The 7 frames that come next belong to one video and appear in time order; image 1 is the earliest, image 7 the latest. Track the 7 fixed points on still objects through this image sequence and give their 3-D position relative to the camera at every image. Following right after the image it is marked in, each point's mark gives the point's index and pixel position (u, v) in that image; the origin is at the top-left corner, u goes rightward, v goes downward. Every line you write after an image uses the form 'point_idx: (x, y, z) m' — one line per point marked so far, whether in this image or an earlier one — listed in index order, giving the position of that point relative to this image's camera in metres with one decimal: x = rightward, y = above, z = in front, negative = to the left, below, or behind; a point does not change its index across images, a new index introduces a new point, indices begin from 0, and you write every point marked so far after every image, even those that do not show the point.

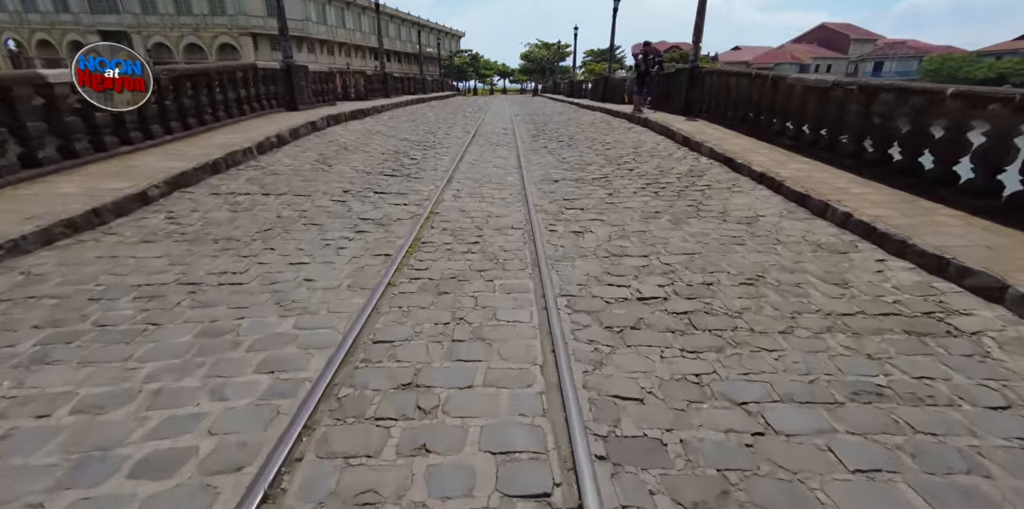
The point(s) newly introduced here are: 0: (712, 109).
0: (+4.9, +3.5, +10.5) m
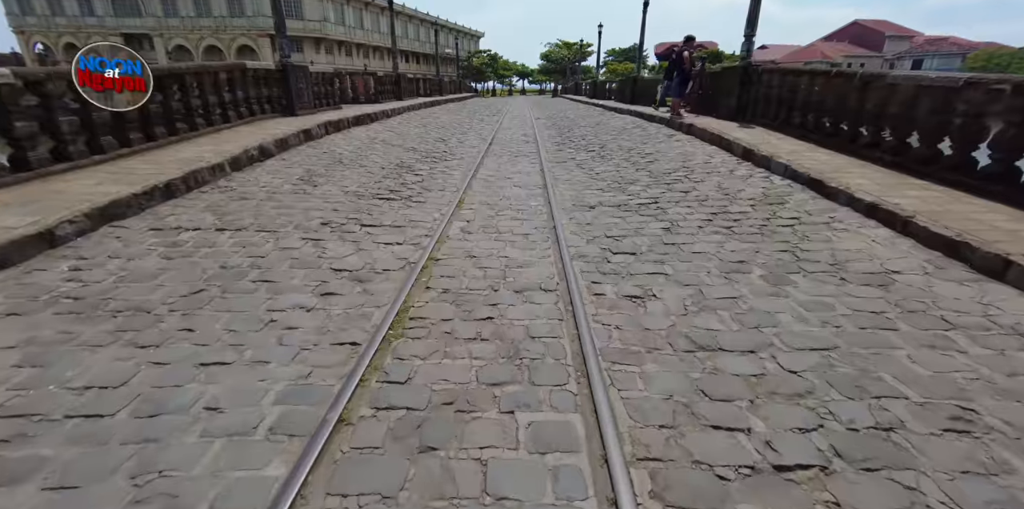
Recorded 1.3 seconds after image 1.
0: (+5.4, +2.9, +9.0) m
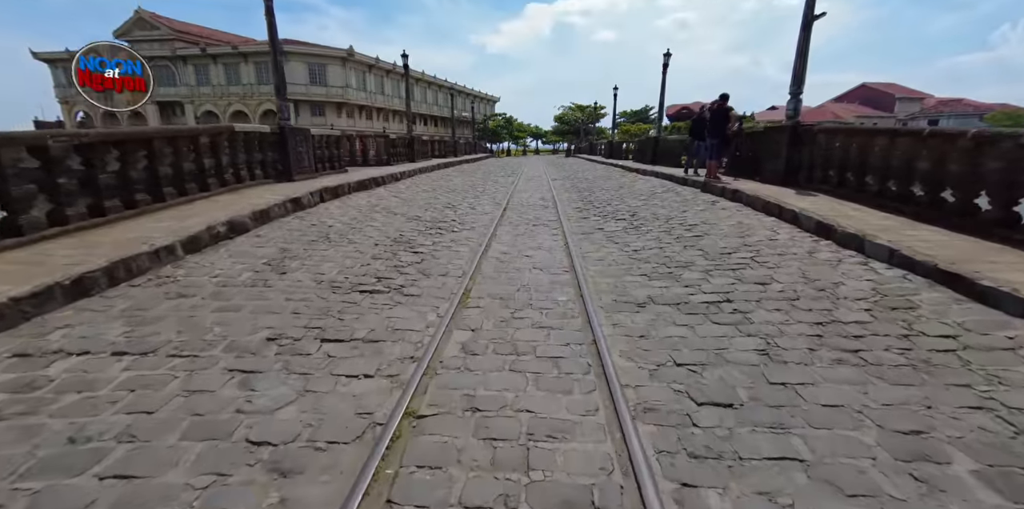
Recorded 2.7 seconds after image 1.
0: (+5.7, +1.3, +7.7) m
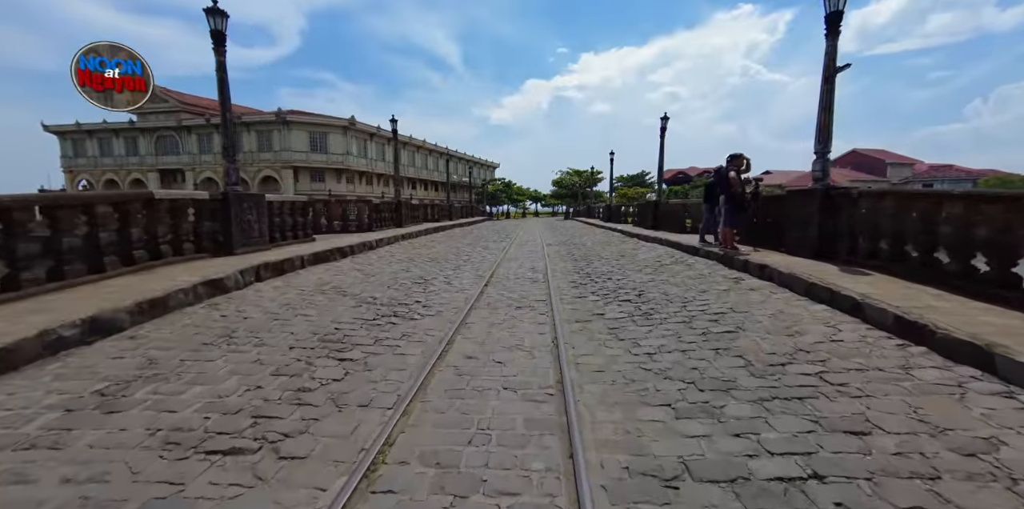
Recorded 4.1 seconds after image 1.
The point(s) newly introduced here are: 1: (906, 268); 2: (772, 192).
0: (+5.3, 0.0, +6.2) m
1: (+5.3, -0.2, +5.8) m
2: (+5.4, +1.3, +8.8) m
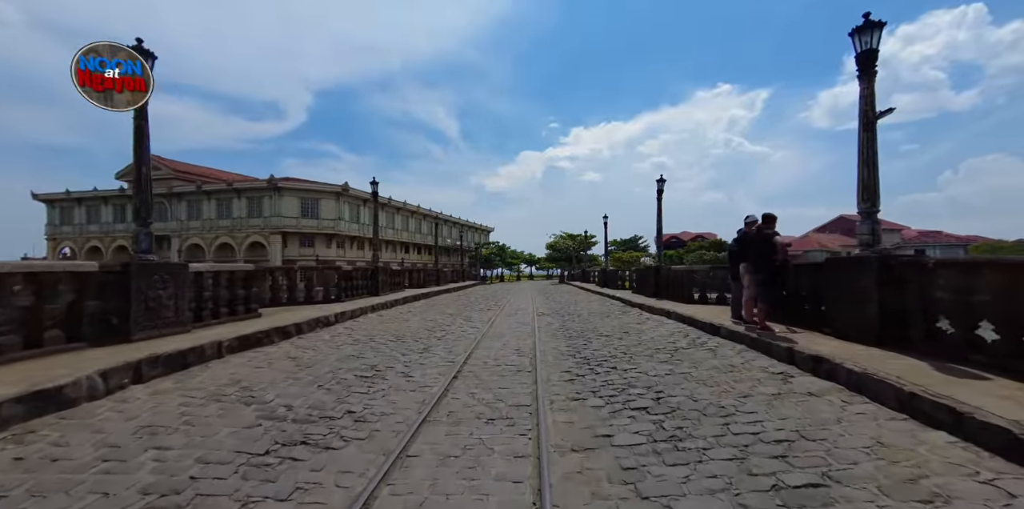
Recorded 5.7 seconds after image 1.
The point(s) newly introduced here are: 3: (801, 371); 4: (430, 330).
0: (+5.0, -0.9, +4.5) m
1: (+4.9, -1.1, +4.0) m
2: (+5.1, -0.1, +7.3) m
3: (+3.7, -1.5, +5.5) m
4: (-2.1, -1.9, +10.8) m
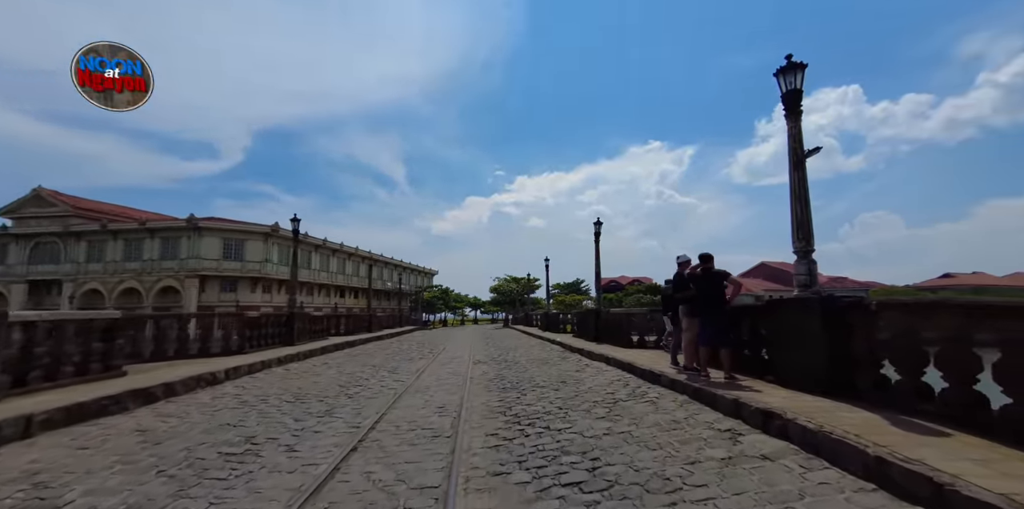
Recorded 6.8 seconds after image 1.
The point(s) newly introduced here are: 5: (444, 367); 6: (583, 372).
0: (+4.1, -1.3, +4.1) m
1: (+4.1, -1.4, +3.6) m
2: (+3.8, -0.8, +7.0) m
3: (+2.7, -1.9, +4.9) m
4: (-3.7, -2.9, +9.4) m
5: (-2.2, -3.5, +13.5) m
6: (+1.6, -2.7, +10.1) m
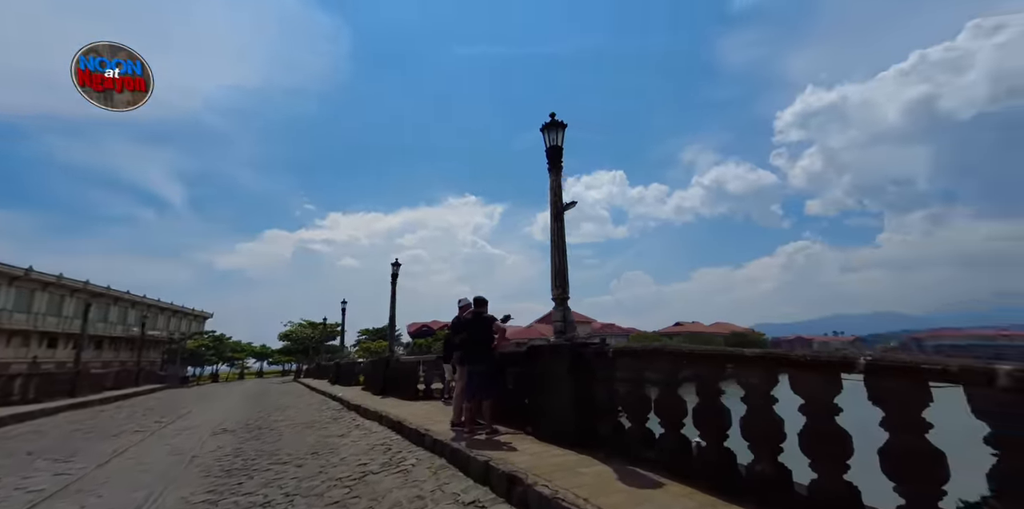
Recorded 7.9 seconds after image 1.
0: (+1.5, -1.8, +4.3) m
1: (+1.7, -1.9, +3.9) m
2: (+0.1, -1.5, +6.8) m
3: (-0.2, -2.4, +4.4) m
4: (-7.8, -3.3, +5.8) m
5: (-8.2, -4.4, +10.1) m
6: (-3.3, -3.6, +8.5) m
